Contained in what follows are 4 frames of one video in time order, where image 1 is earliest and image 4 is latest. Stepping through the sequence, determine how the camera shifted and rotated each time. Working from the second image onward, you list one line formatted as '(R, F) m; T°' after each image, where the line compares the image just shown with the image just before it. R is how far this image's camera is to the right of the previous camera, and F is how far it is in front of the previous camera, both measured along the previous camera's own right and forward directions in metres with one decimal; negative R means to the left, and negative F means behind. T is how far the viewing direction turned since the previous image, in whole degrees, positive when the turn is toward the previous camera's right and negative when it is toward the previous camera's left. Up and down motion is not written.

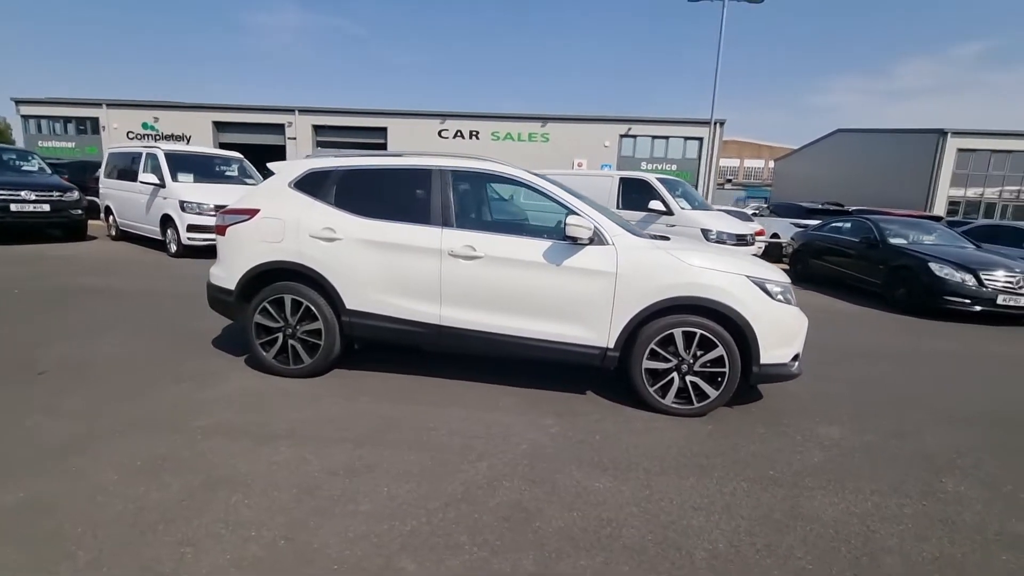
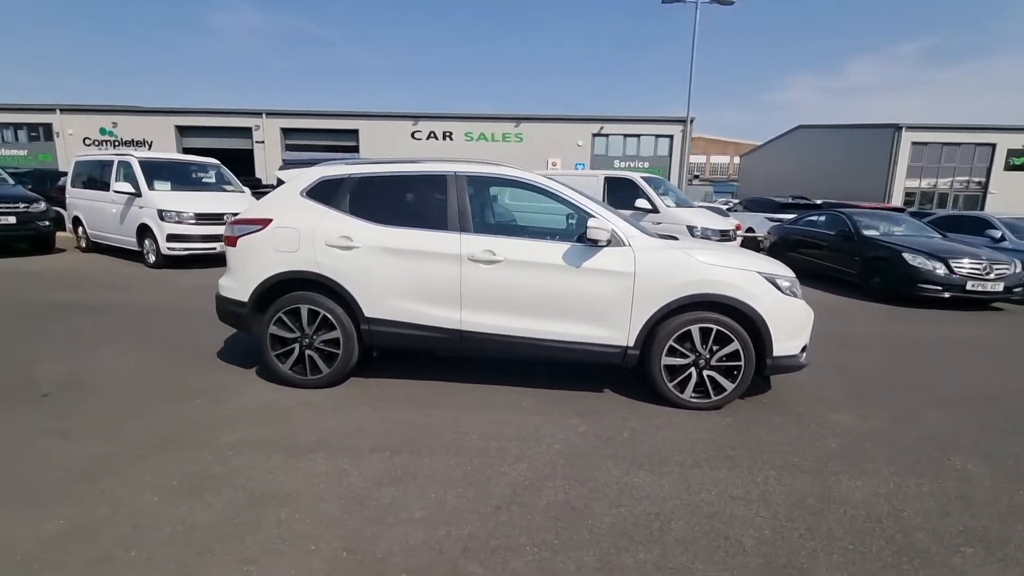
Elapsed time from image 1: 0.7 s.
(-0.4, 0.0) m; +3°
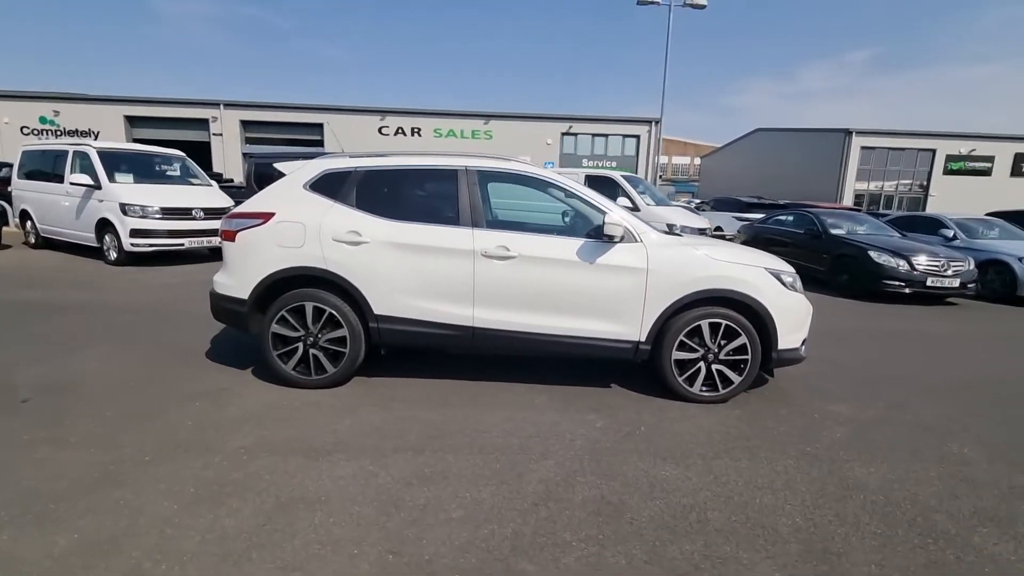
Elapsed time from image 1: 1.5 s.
(-0.4, 0.0) m; +4°
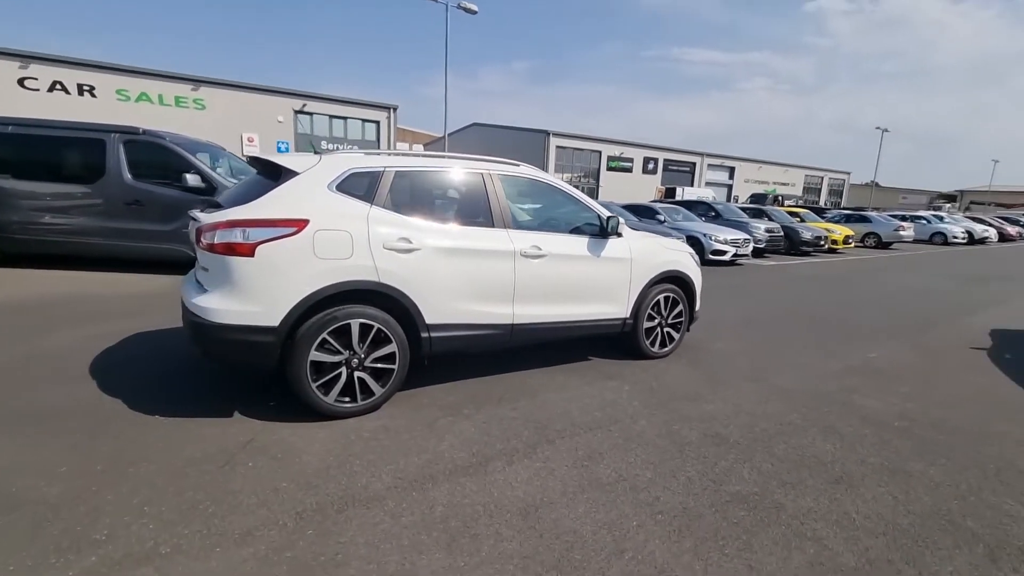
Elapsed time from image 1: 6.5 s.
(-2.6, +0.4) m; +32°
